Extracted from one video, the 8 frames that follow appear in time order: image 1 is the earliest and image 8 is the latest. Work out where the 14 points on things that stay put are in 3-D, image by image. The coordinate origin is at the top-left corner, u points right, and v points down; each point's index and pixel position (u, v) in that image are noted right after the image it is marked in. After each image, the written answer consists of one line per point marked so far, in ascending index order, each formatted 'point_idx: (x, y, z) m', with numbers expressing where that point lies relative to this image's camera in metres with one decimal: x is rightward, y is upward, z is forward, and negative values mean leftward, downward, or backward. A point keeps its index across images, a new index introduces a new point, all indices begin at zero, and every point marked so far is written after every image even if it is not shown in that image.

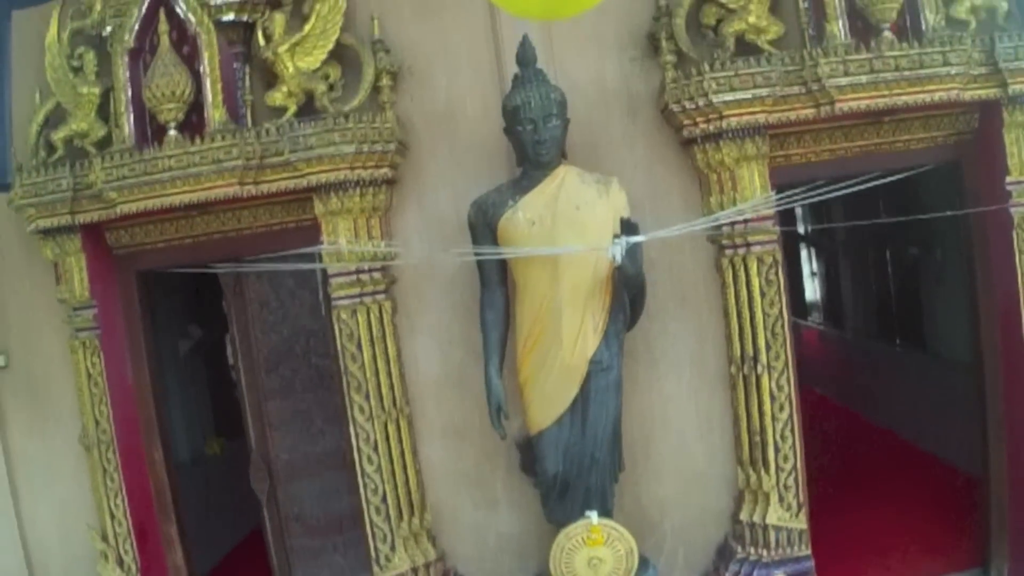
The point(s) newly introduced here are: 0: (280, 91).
0: (-0.6, +0.5, +2.9) m
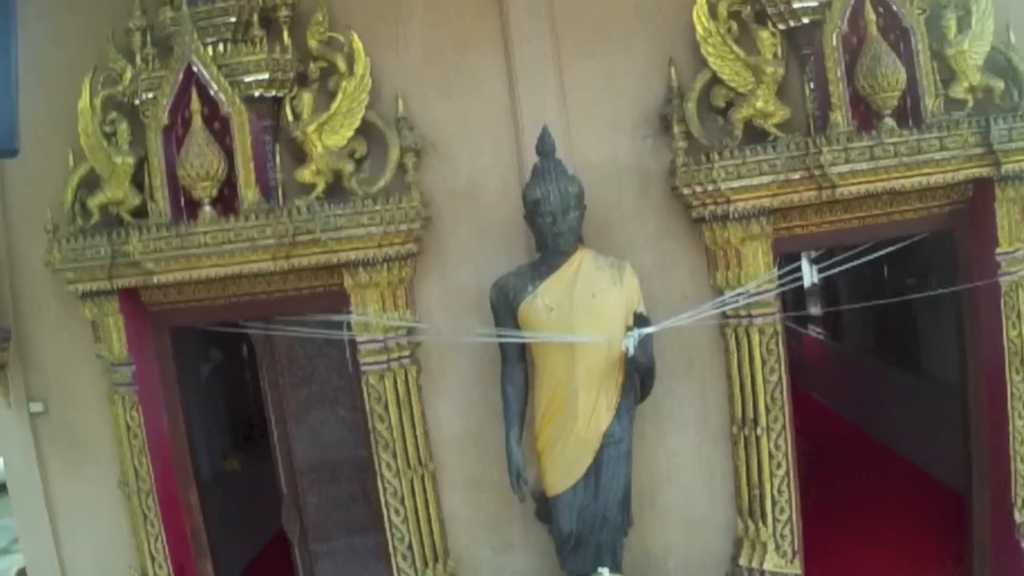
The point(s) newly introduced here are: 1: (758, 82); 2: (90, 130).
0: (-0.6, +0.3, +3.0) m
1: (+0.7, +0.6, +3.0) m
2: (-1.2, +0.5, +3.2) m
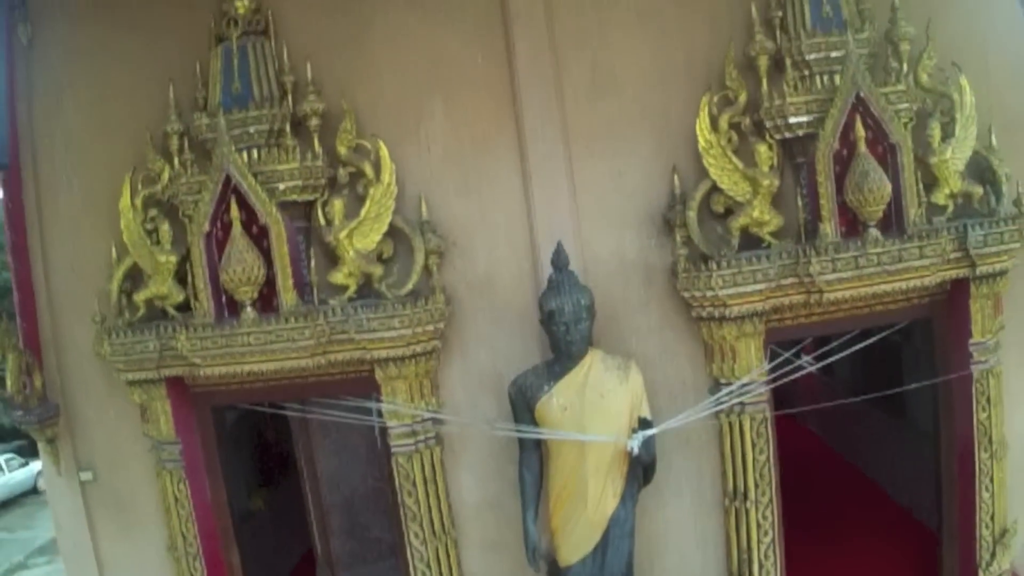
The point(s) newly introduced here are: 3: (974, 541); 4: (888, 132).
0: (-0.5, +0.1, +3.3) m
1: (+0.7, +0.3, +3.3) m
2: (-1.2, +0.2, +3.4) m
3: (+1.5, -0.8, +3.6) m
4: (+1.1, +0.5, +3.3) m
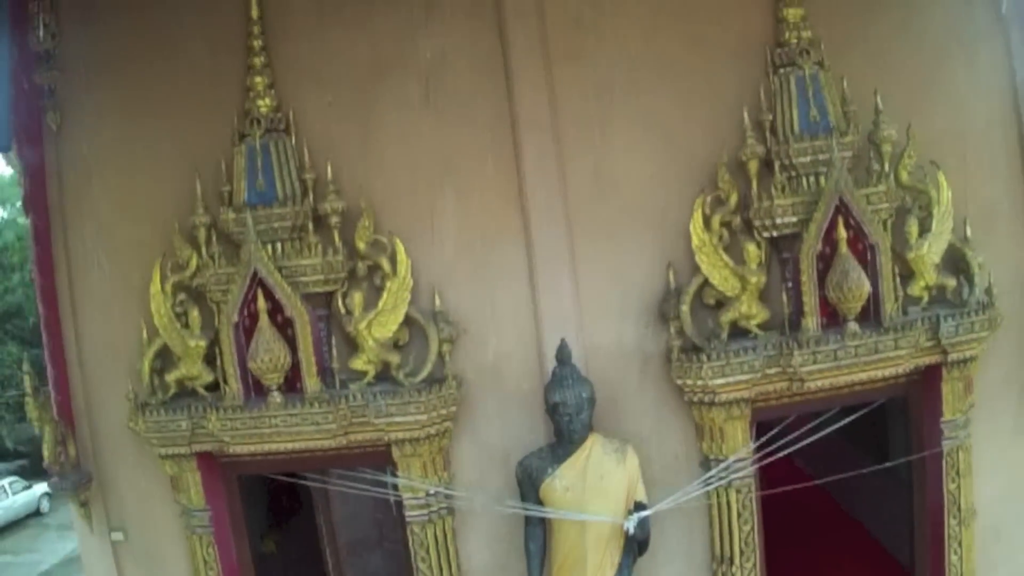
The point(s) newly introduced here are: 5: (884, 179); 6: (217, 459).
0: (-0.5, -0.2, +3.5) m
1: (+0.7, 0.0, +3.5) m
2: (-1.2, -0.1, +3.7) m
3: (+1.5, -1.1, +3.9) m
4: (+1.1, +0.2, +3.5) m
5: (+1.2, +0.4, +3.6) m
6: (-1.0, -0.6, +3.8) m
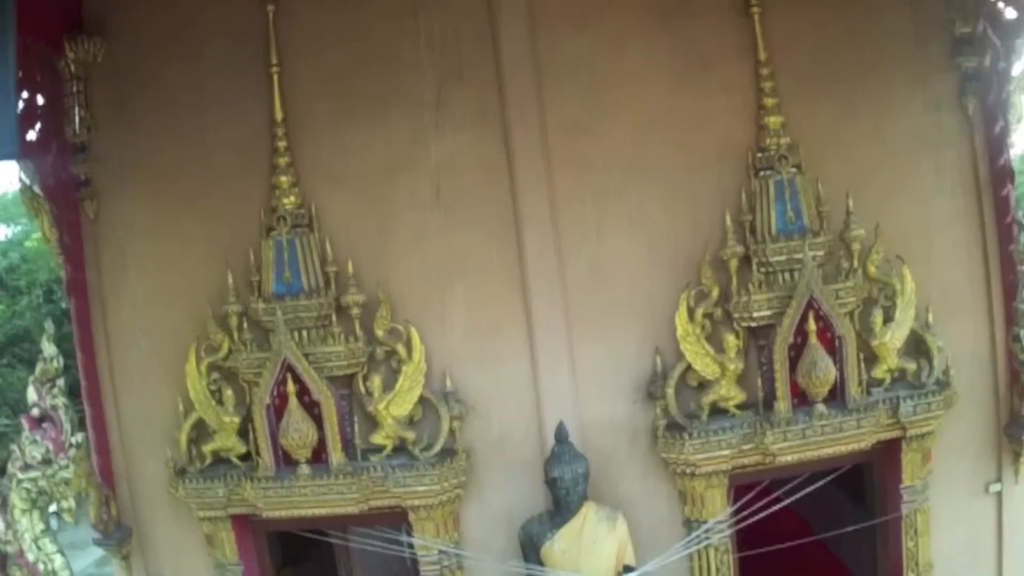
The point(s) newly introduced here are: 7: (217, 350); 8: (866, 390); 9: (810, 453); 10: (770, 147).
0: (-0.5, -0.5, +3.9) m
1: (+0.8, -0.3, +3.9) m
2: (-1.2, -0.4, +4.1) m
3: (+1.5, -1.4, +4.3) m
4: (+1.2, -0.1, +3.9) m
5: (+1.2, 0.0, +4.0) m
6: (-1.0, -0.9, +4.2) m
7: (-1.1, -0.2, +4.1) m
8: (+1.3, -0.4, +4.0) m
9: (+1.1, -0.6, +4.0) m
10: (+1.0, +0.5, +4.0) m
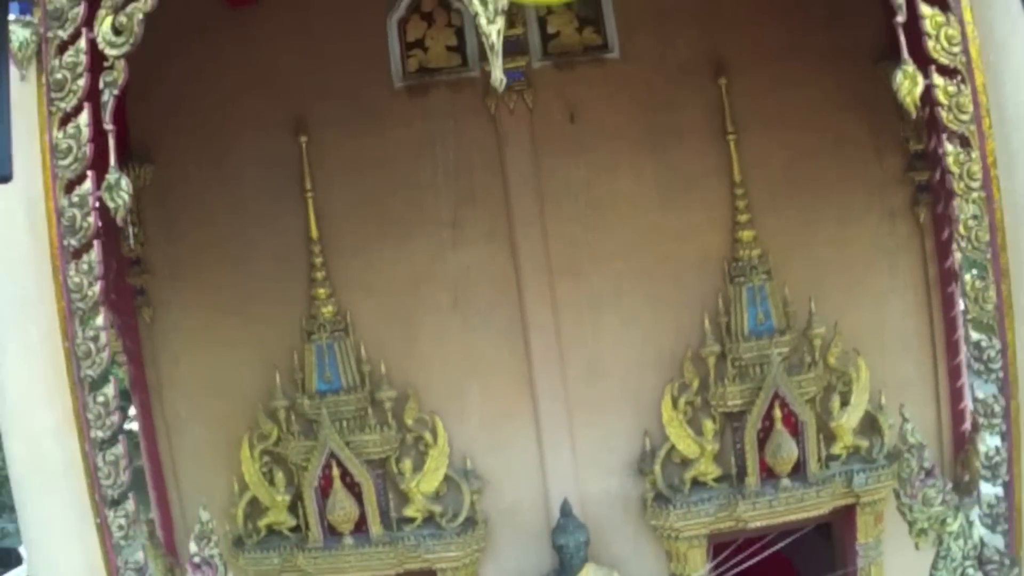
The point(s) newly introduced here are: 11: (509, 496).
0: (-0.4, -0.9, +4.6) m
1: (+0.8, -0.7, +4.6) m
2: (-1.1, -0.8, +4.7) m
3: (+1.6, -1.8, +5.0) m
4: (+1.2, -0.5, +4.6) m
5: (+1.3, -0.3, +4.7) m
6: (-1.0, -1.3, +4.9) m
7: (-1.1, -0.6, +4.8) m
8: (+1.3, -0.7, +4.7) m
9: (+1.1, -1.0, +4.7) m
10: (+1.0, +0.1, +4.7) m
11: (0.0, -0.9, +4.8) m
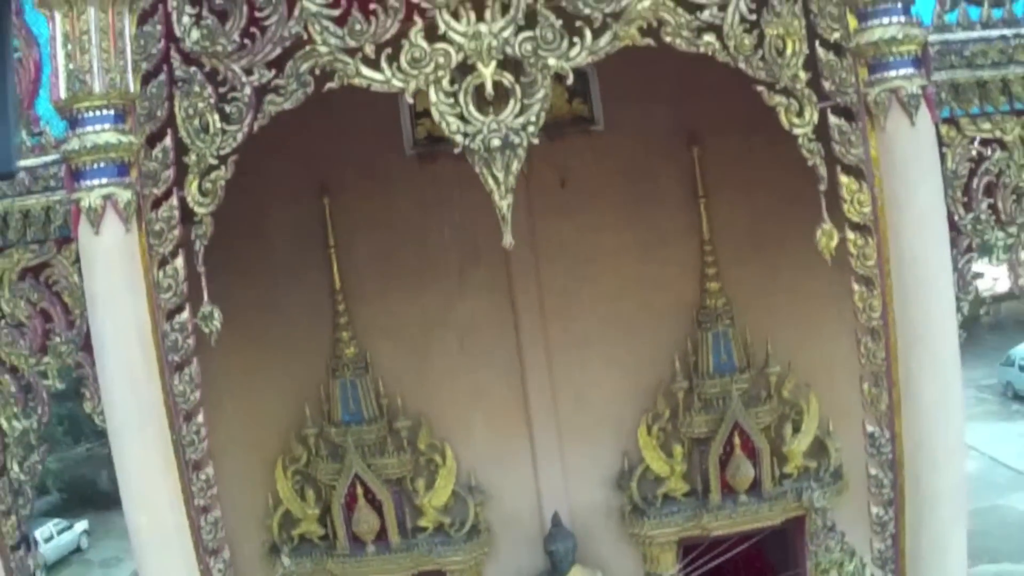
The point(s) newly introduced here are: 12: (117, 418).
0: (-0.4, -1.2, +5.4) m
1: (+0.8, -0.9, +5.4) m
2: (-1.1, -1.0, +5.5) m
3: (+1.6, -2.0, +5.8) m
4: (+1.2, -0.7, +5.4) m
5: (+1.3, -0.6, +5.4) m
6: (-1.0, -1.5, +5.7) m
7: (-1.1, -0.9, +5.5) m
8: (+1.3, -1.0, +5.5) m
9: (+1.1, -1.2, +5.5) m
10: (+1.0, -0.1, +5.4) m
11: (0.0, -1.1, +5.6) m
12: (-1.2, -0.4, +3.4) m
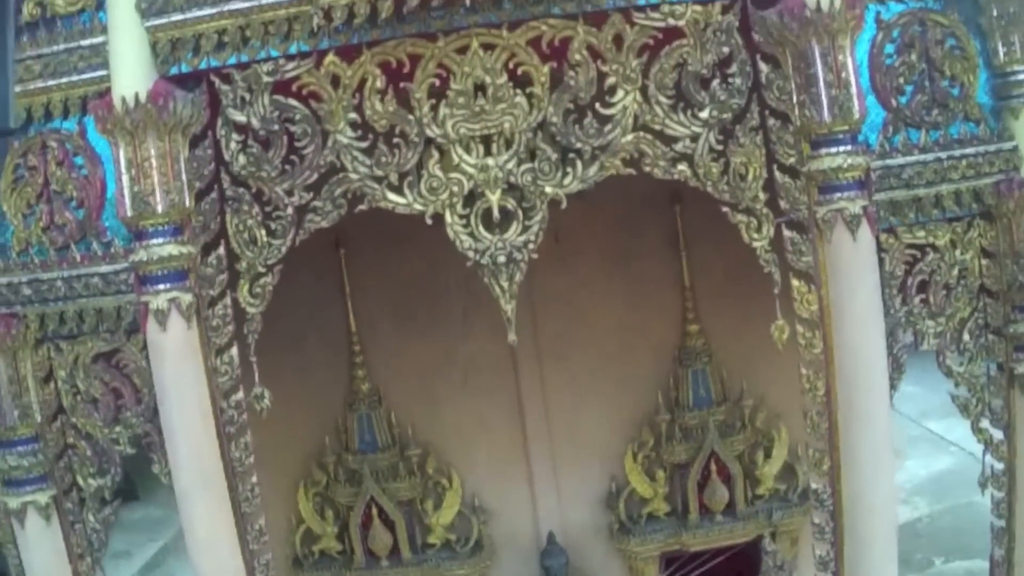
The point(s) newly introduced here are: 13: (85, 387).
0: (-0.4, -1.4, +6.1) m
1: (+0.8, -1.2, +6.1) m
2: (-1.1, -1.2, +6.2) m
3: (+1.6, -2.2, +6.5) m
4: (+1.2, -1.0, +6.0) m
5: (+1.3, -0.8, +6.1) m
6: (-1.0, -1.7, +6.3) m
7: (-1.1, -1.1, +6.2) m
8: (+1.3, -1.2, +6.1) m
9: (+1.1, -1.4, +6.1) m
10: (+1.0, -0.3, +6.1) m
11: (0.0, -1.4, +6.2) m
12: (-1.2, -0.7, +4.0) m
13: (-1.7, -0.4, +4.3) m
